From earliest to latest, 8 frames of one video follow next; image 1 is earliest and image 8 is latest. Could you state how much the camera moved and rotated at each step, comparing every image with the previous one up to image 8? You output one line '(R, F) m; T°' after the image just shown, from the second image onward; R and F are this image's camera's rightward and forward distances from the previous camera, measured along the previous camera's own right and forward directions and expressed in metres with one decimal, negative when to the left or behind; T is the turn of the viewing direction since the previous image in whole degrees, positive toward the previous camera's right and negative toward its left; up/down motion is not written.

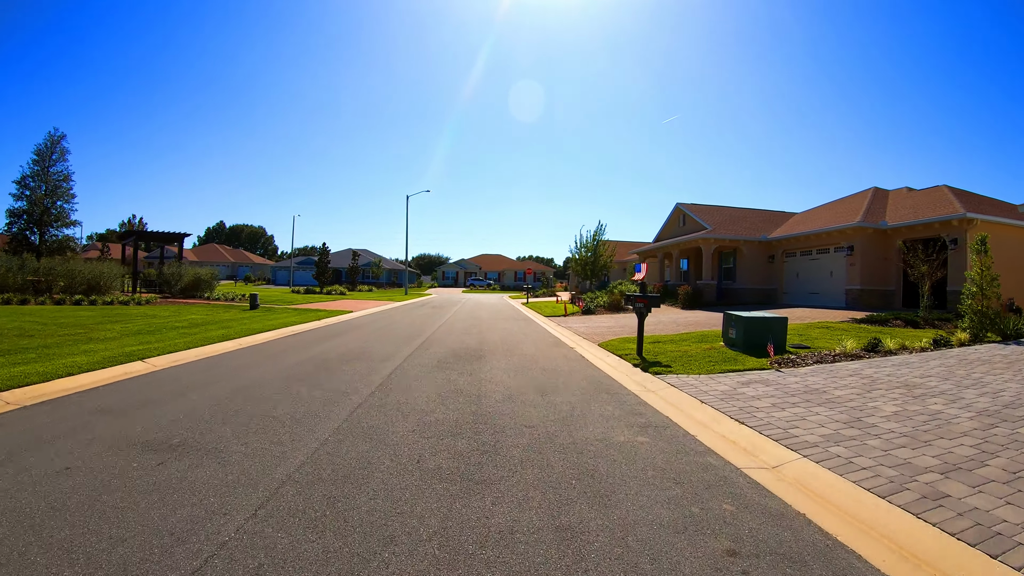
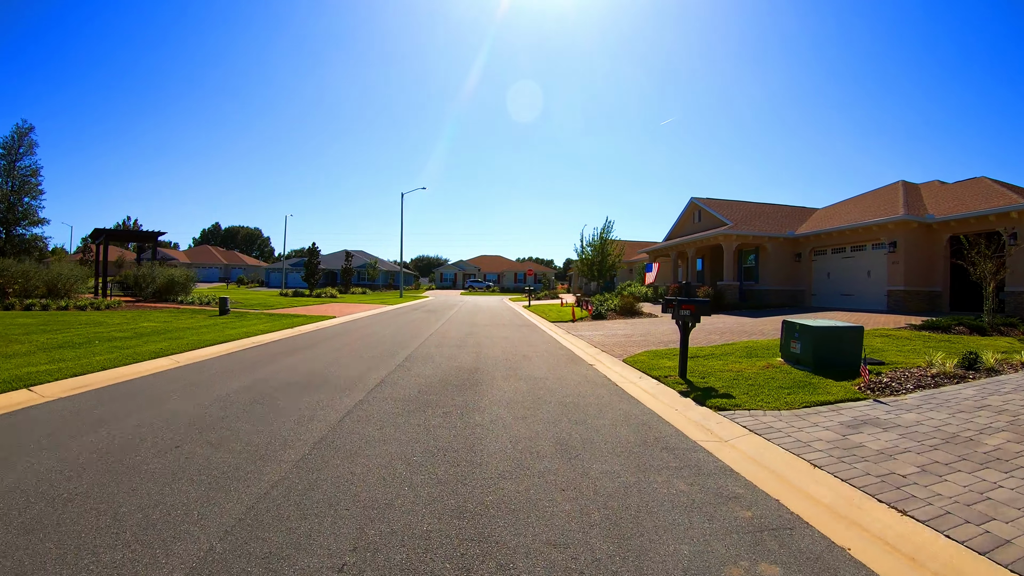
(-0.1, +2.4) m; 0°
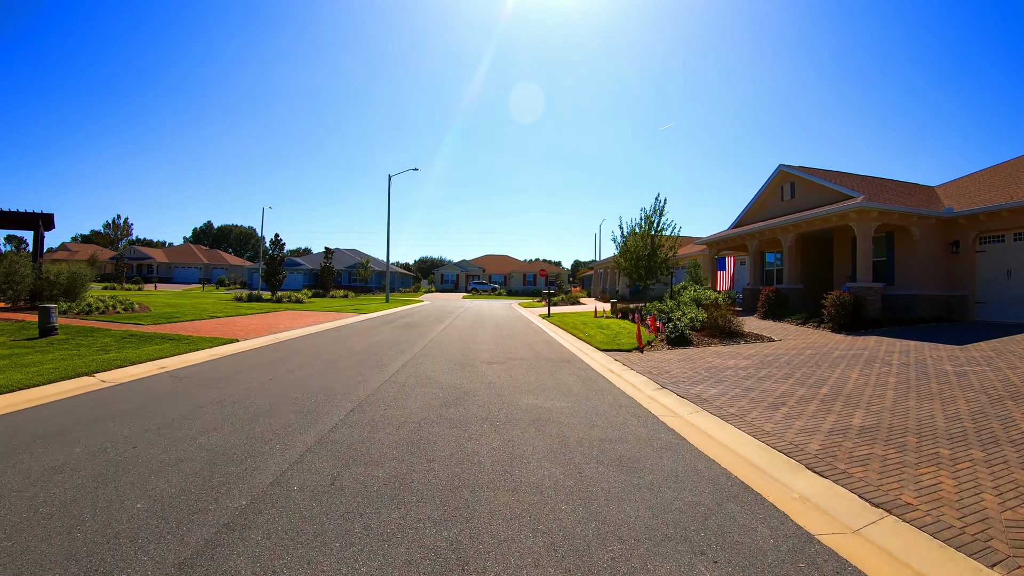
(-0.4, +7.3) m; 0°
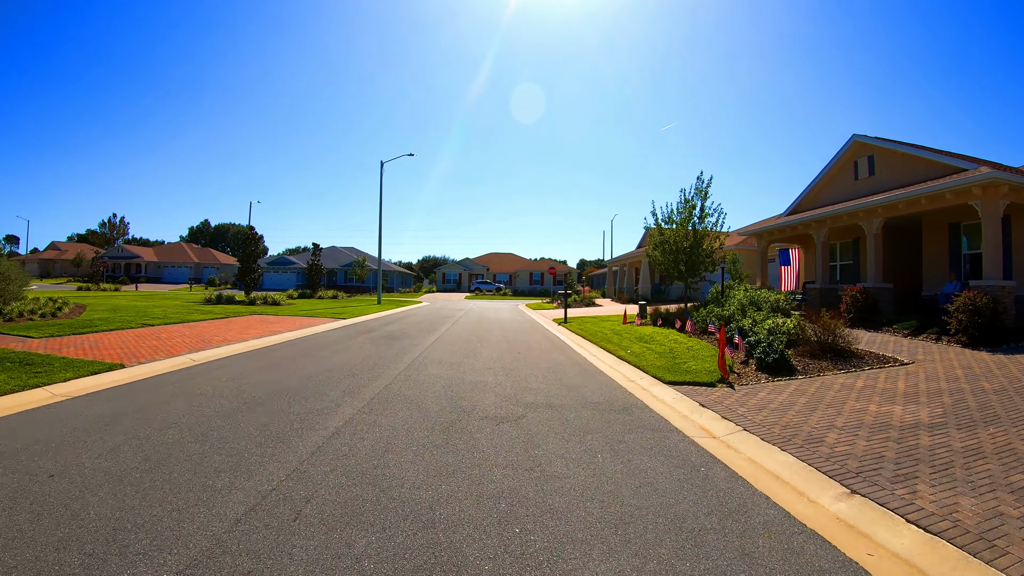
(-0.2, +3.2) m; 0°
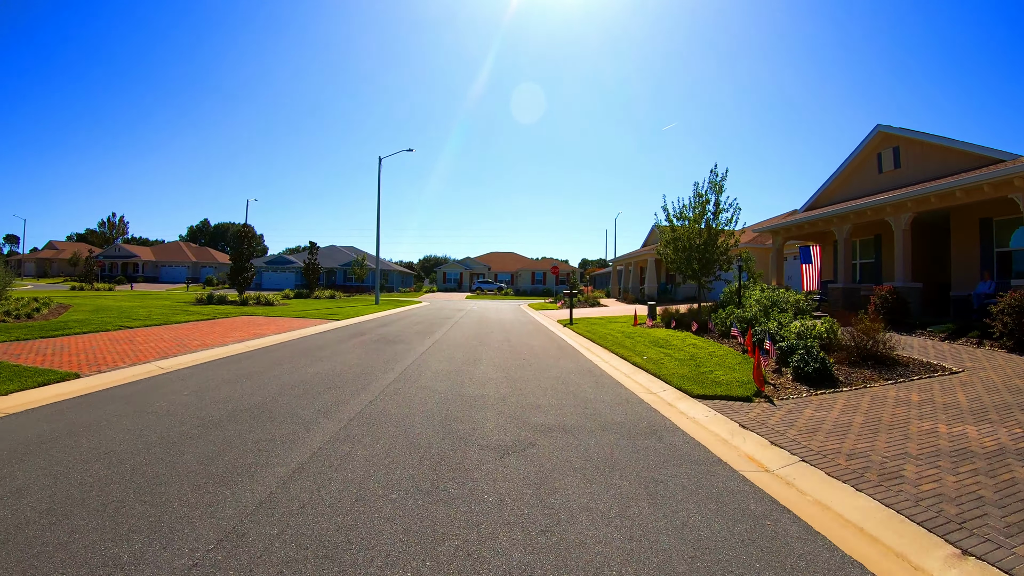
(0.0, +0.8) m; 0°
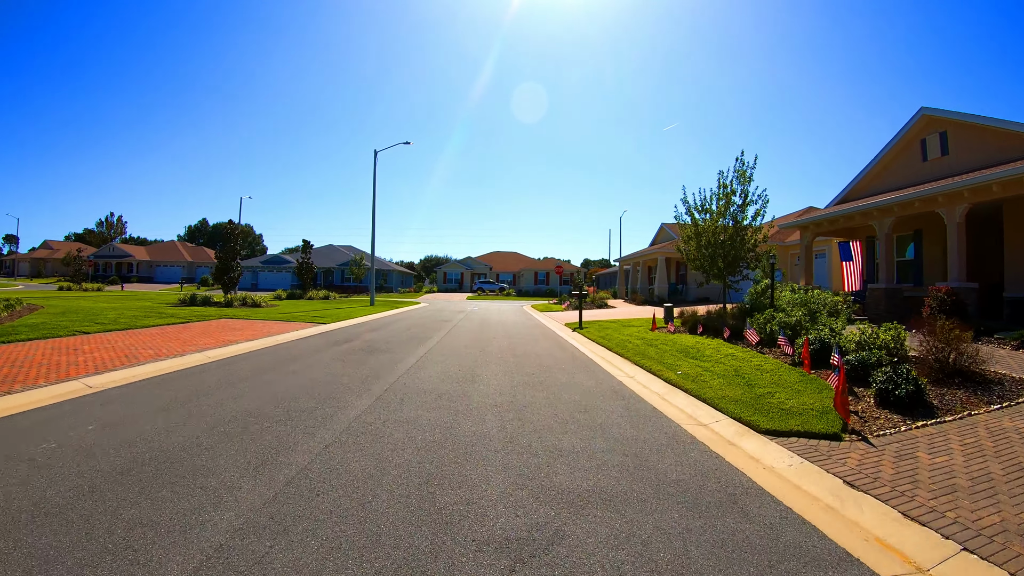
(-0.1, +1.2) m; 0°
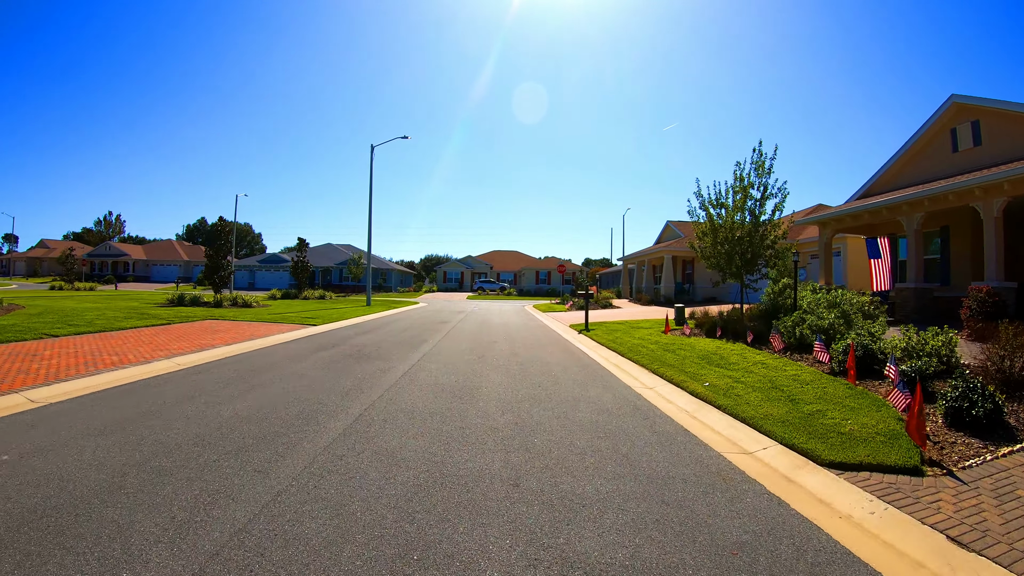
(0.0, +0.7) m; 0°
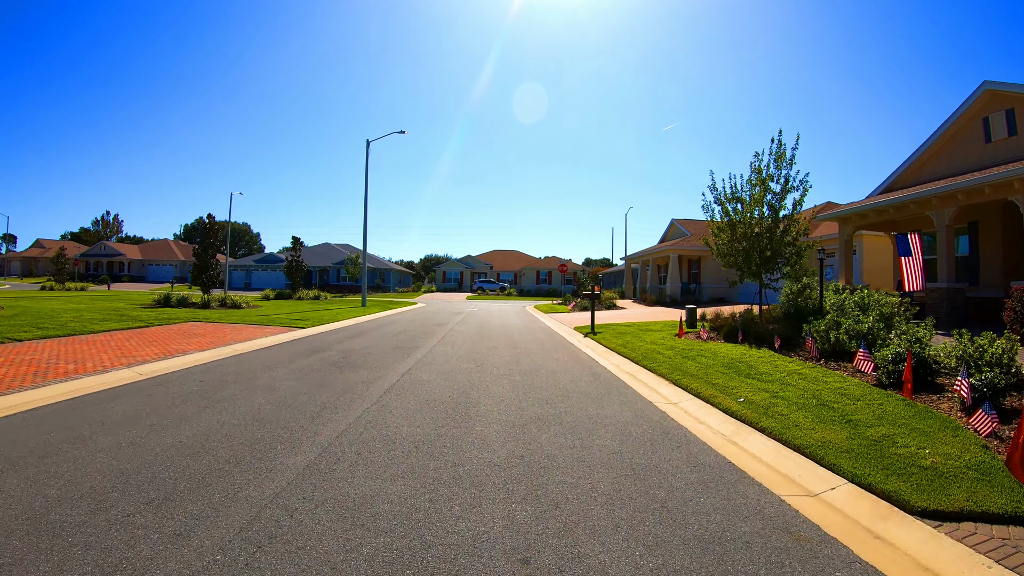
(0.0, +0.7) m; 0°
